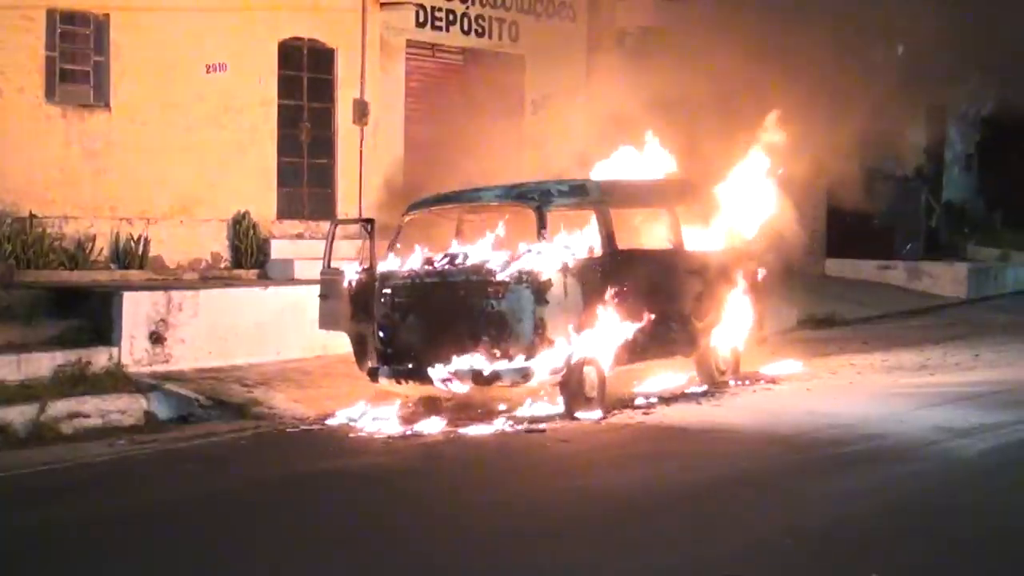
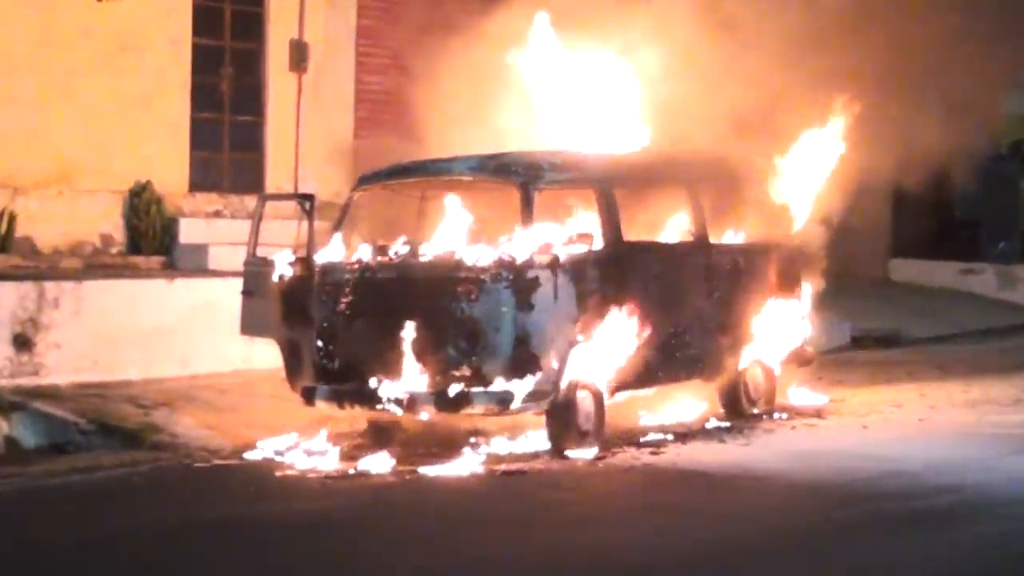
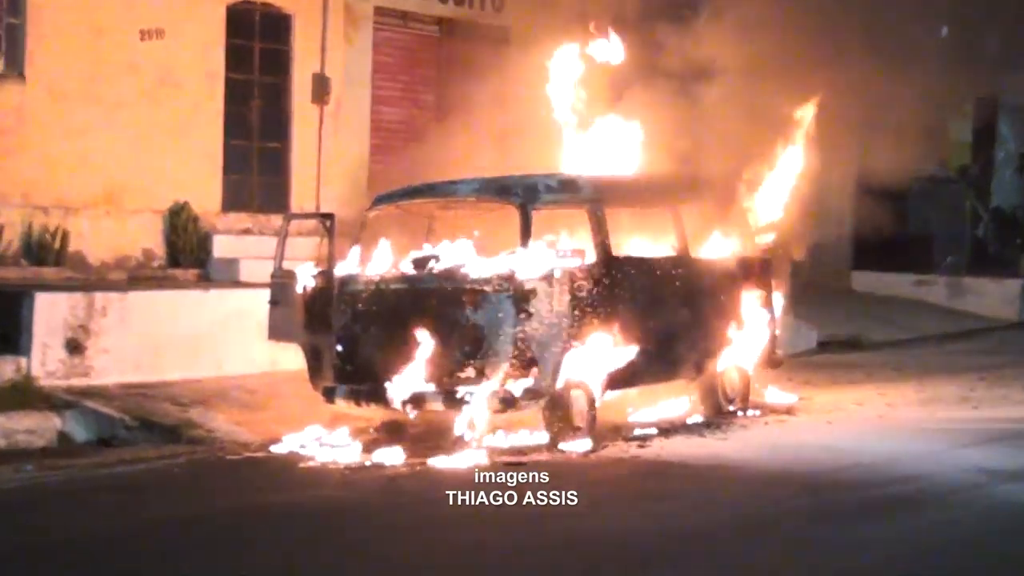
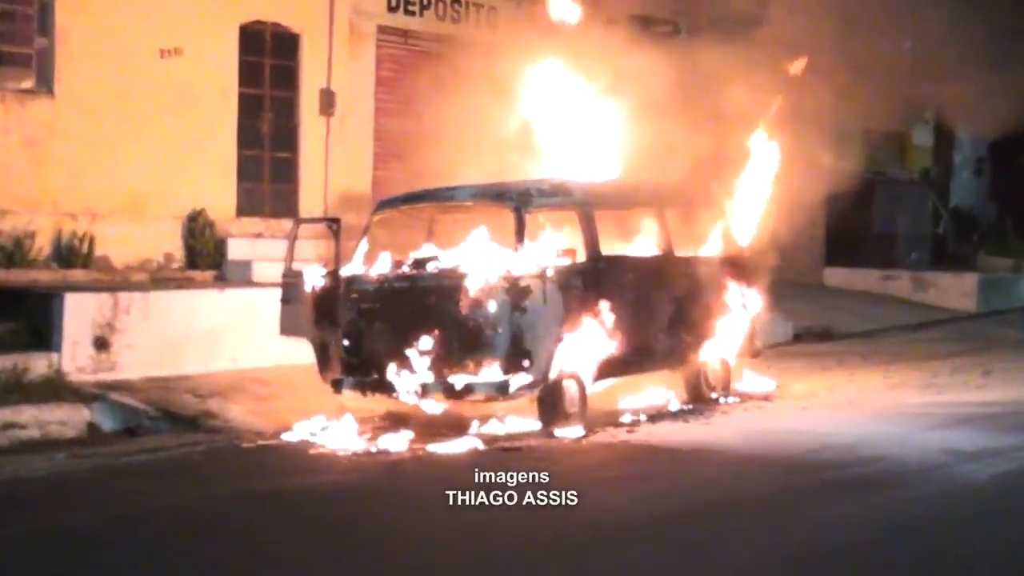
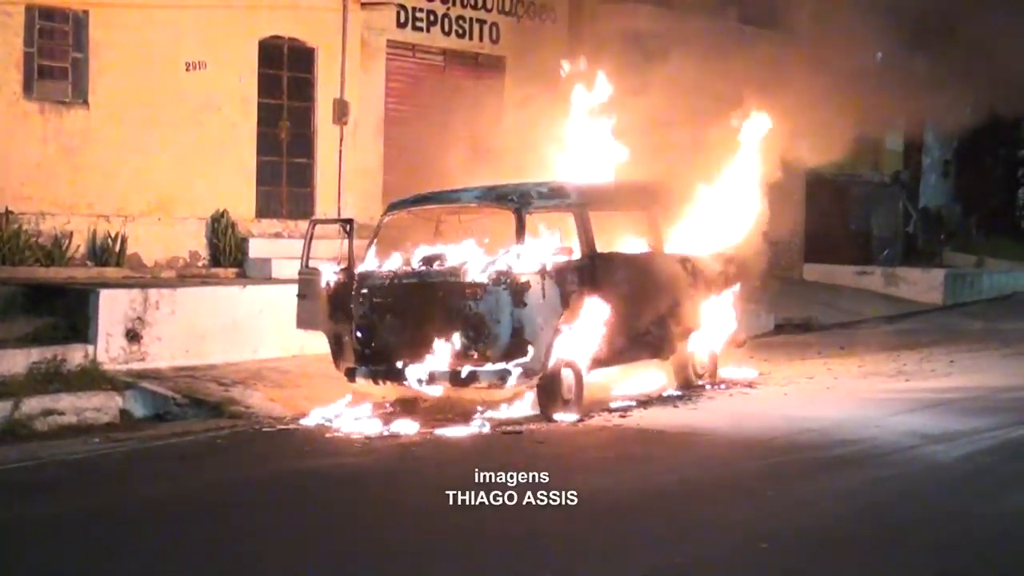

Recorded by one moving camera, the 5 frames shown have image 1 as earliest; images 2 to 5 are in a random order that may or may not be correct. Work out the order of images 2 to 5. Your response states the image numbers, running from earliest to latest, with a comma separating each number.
5, 4, 3, 2
